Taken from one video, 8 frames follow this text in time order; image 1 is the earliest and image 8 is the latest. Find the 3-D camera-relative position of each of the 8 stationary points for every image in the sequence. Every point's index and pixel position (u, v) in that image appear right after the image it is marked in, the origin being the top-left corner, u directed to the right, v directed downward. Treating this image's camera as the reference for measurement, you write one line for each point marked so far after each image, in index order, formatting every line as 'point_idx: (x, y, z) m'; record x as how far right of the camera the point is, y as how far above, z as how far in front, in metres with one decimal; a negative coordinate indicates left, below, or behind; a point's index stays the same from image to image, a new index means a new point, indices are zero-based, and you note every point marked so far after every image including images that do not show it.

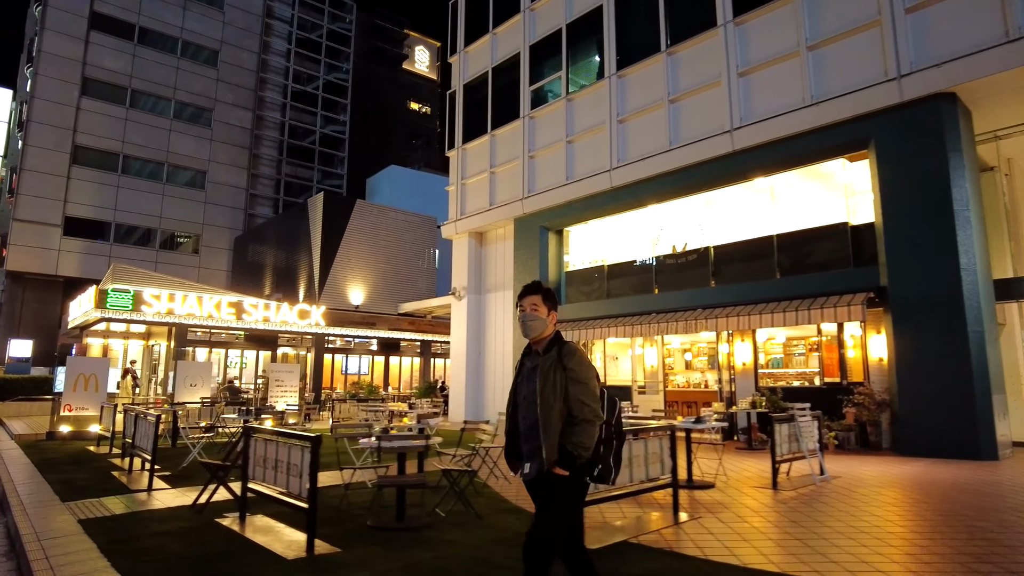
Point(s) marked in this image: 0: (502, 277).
0: (-0.3, +0.3, +18.3) m
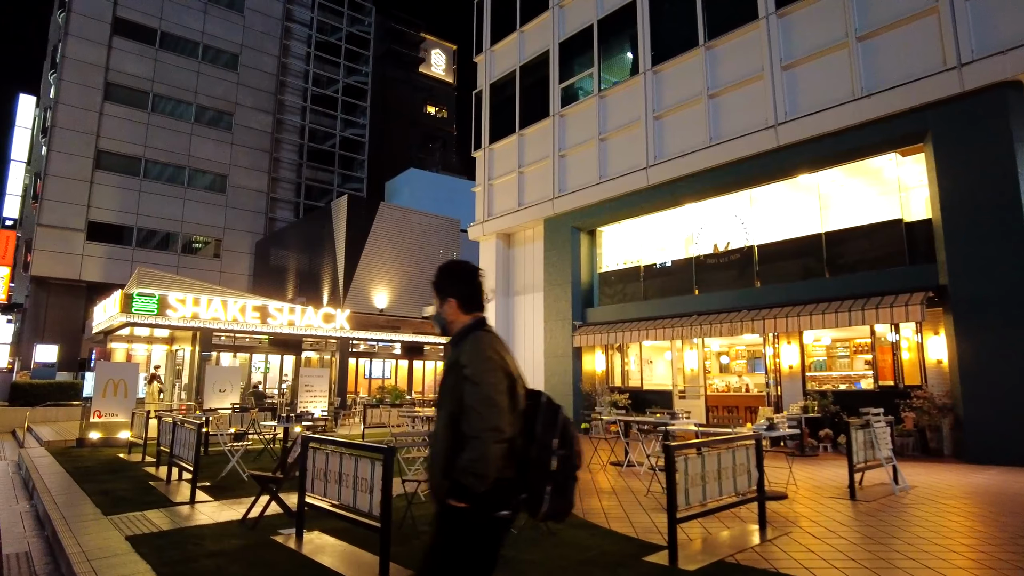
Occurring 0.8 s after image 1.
0: (+0.5, +0.3, +17.9) m
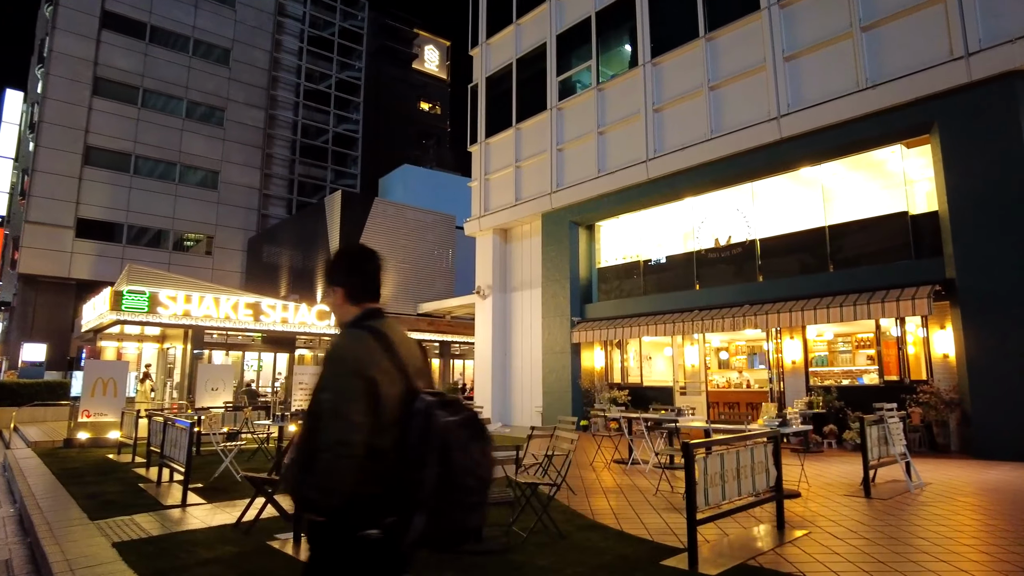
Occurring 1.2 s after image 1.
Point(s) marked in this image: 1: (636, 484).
0: (+0.5, +0.4, +17.7) m
1: (+1.4, -2.2, +7.2) m
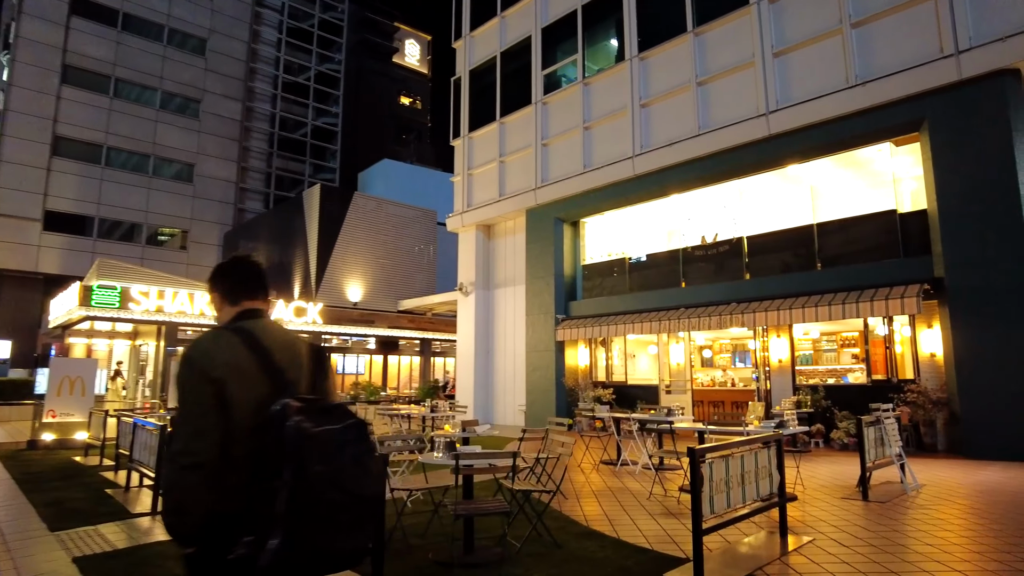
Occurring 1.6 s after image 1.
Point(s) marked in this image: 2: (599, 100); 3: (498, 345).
0: (0.0, +0.5, +17.4) m
1: (+1.3, -2.1, +7.0) m
2: (+2.1, +4.5, +15.4) m
3: (-0.4, -1.5, +17.4) m
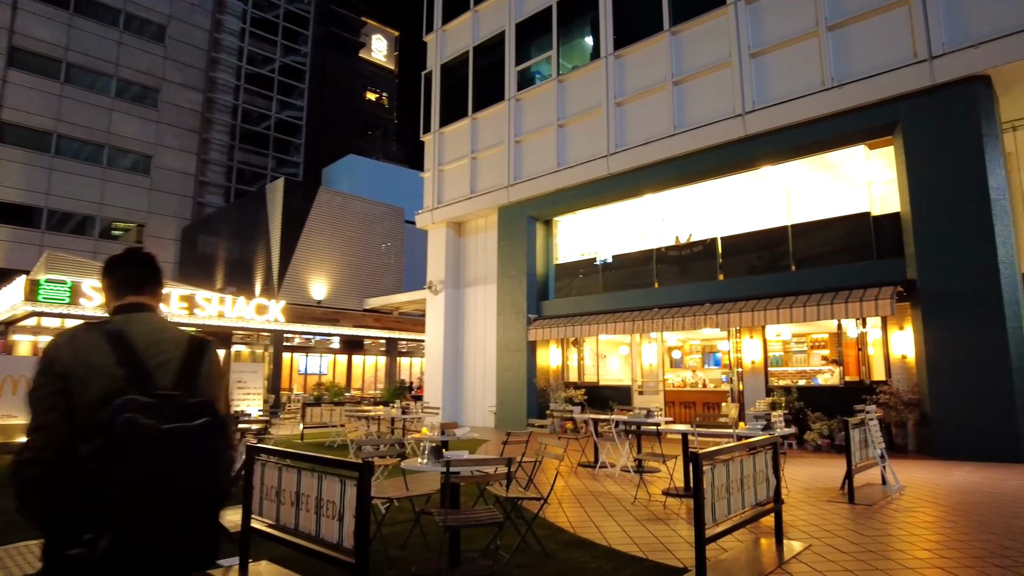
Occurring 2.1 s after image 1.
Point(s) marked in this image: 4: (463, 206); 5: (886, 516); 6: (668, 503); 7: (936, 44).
0: (-0.8, +0.5, +17.1) m
1: (+1.1, -2.1, +6.8) m
2: (+1.4, +4.5, +15.2) m
3: (-1.2, -1.5, +17.1) m
4: (-1.3, +2.2, +17.3) m
5: (+3.3, -2.1, +5.8) m
6: (+1.5, -2.0, +6.2) m
7: (+6.6, +3.8, +10.1) m
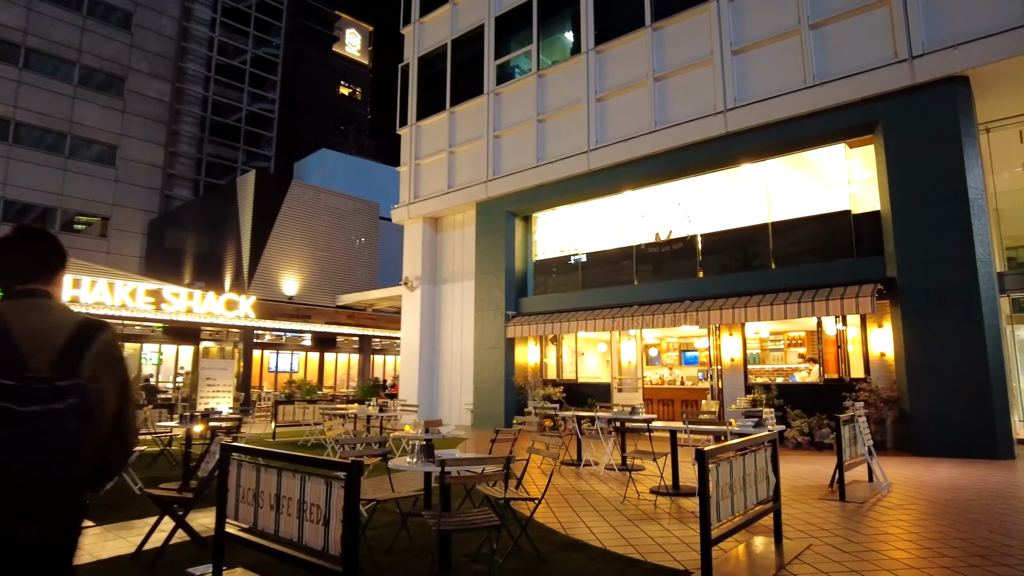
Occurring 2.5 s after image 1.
0: (-1.3, +0.6, +16.9) m
1: (+0.9, -2.0, +6.6) m
2: (+1.0, +4.5, +15.1) m
3: (-1.8, -1.4, +16.8) m
4: (-1.9, +2.3, +17.0) m
5: (+3.2, -2.0, +5.8) m
6: (+1.3, -2.0, +6.0) m
7: (+6.3, +3.8, +10.2) m
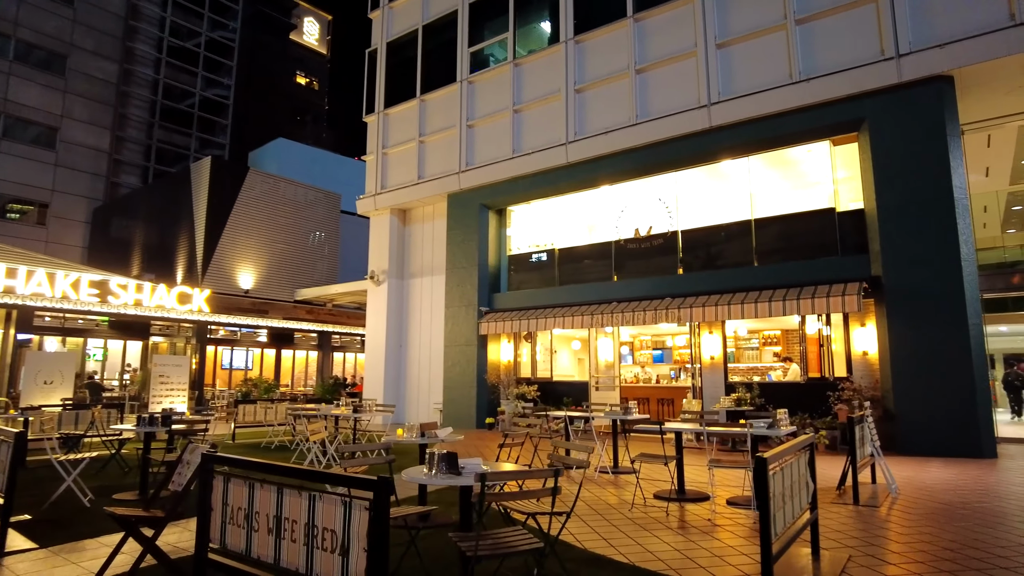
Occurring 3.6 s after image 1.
0: (-2.0, +0.7, +16.3) m
1: (+0.8, -2.0, +6.2) m
2: (+0.4, +4.6, +14.6) m
3: (-2.5, -1.2, +16.2) m
4: (-2.6, +2.4, +16.4) m
5: (+3.2, -2.0, +5.5) m
6: (+1.3, -1.9, +5.7) m
7: (+6.1, +3.8, +10.1) m
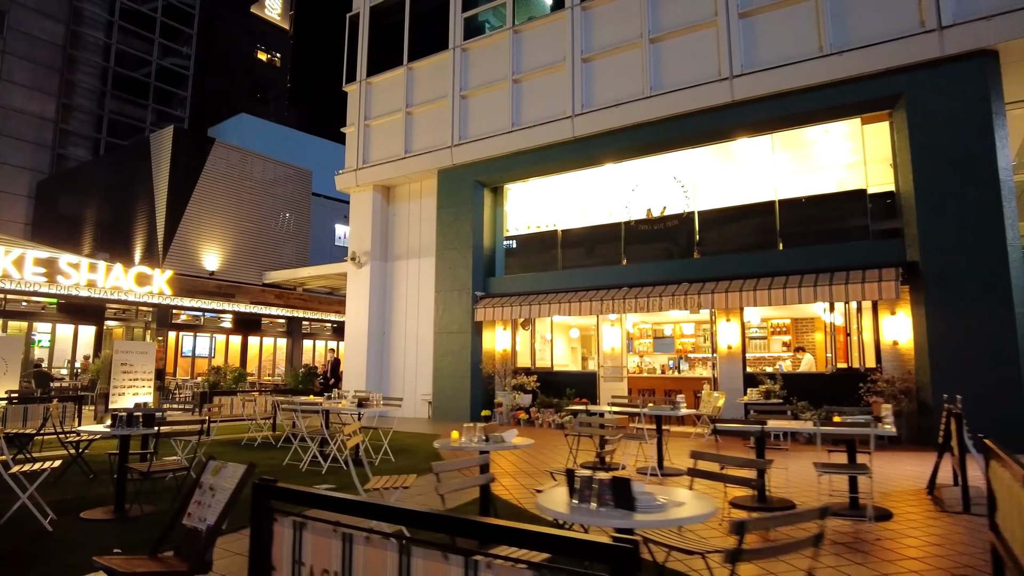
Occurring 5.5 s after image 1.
0: (-2.2, +1.1, +15.2) m
1: (+1.3, -1.8, +5.4) m
2: (+0.4, +5.0, +13.6) m
3: (-2.7, -0.9, +15.1) m
4: (-2.7, +2.8, +15.2) m
5: (+3.7, -1.8, +4.8) m
6: (+1.8, -1.7, +4.8) m
7: (+6.3, +4.0, +9.5) m
